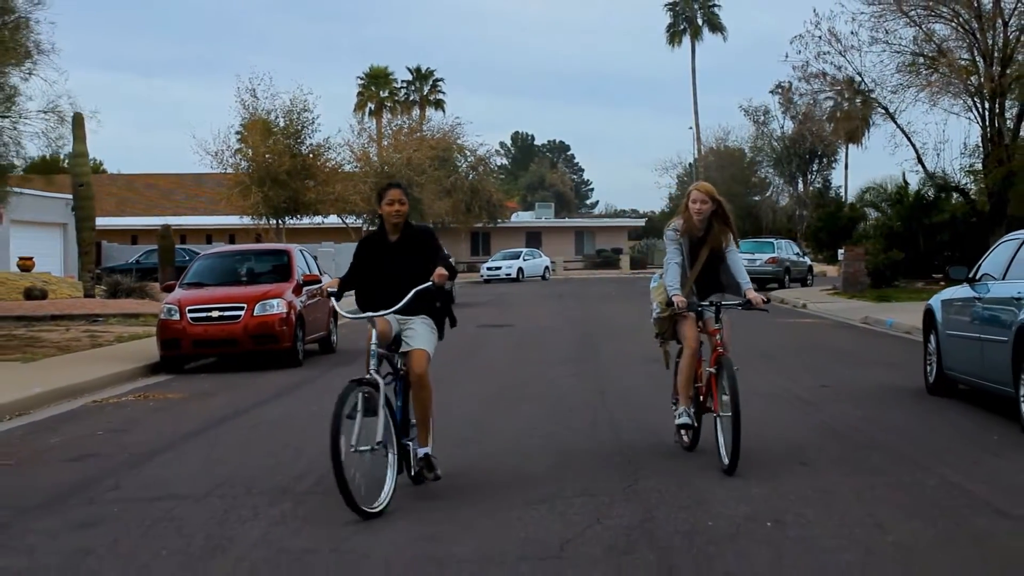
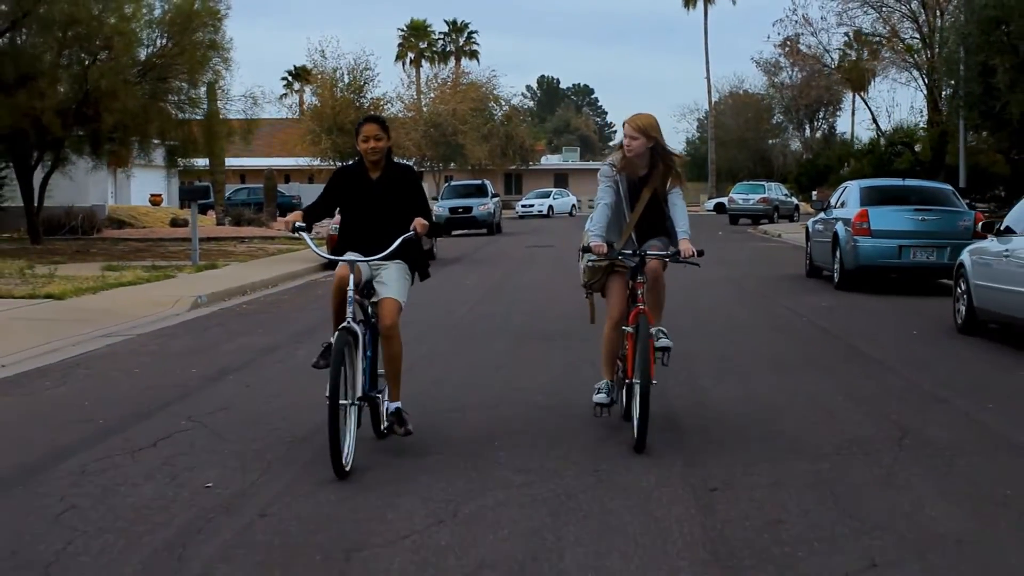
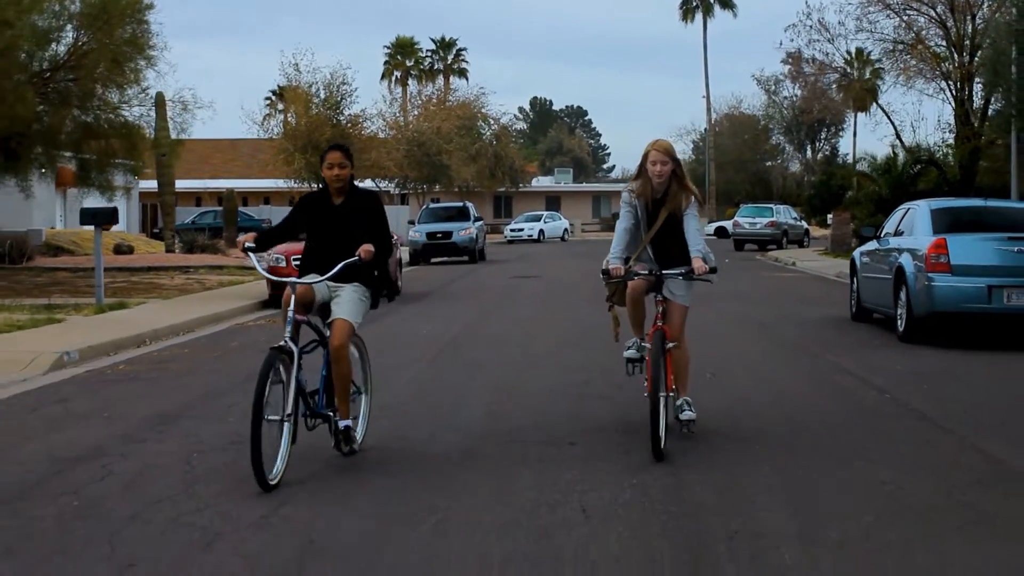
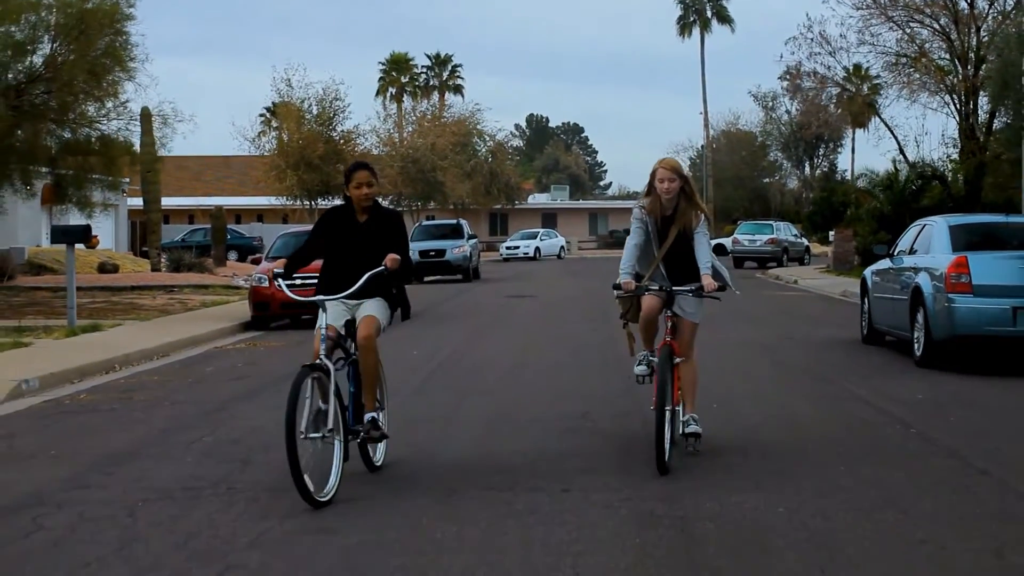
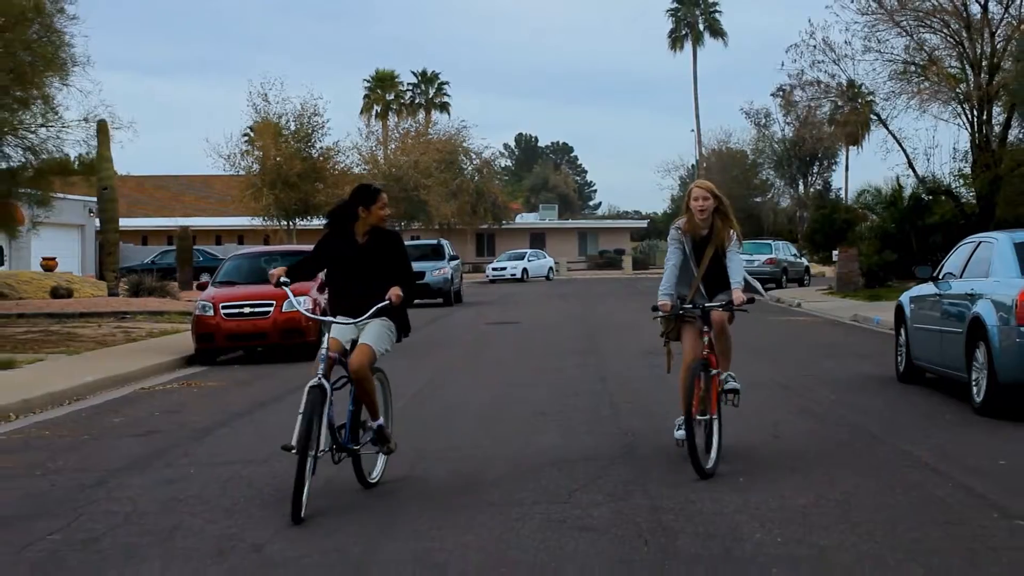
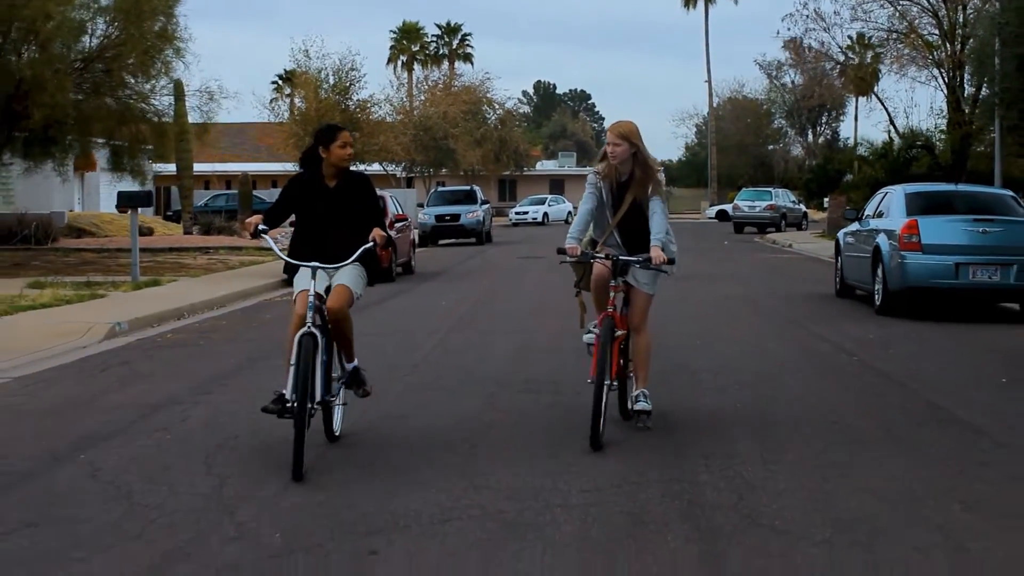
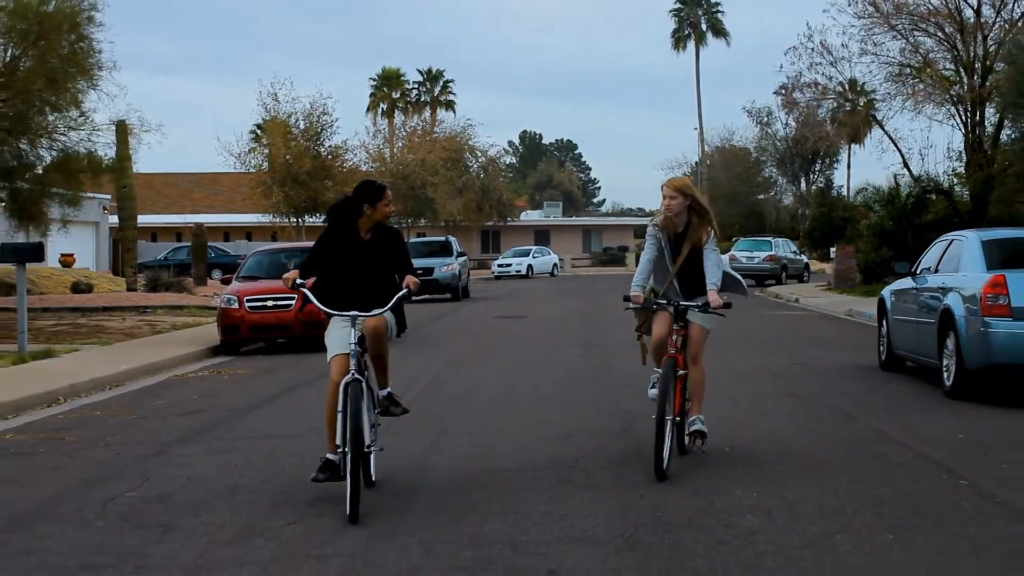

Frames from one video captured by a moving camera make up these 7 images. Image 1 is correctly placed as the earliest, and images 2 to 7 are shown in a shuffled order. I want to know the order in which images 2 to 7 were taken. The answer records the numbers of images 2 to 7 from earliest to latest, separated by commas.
5, 7, 4, 3, 6, 2
